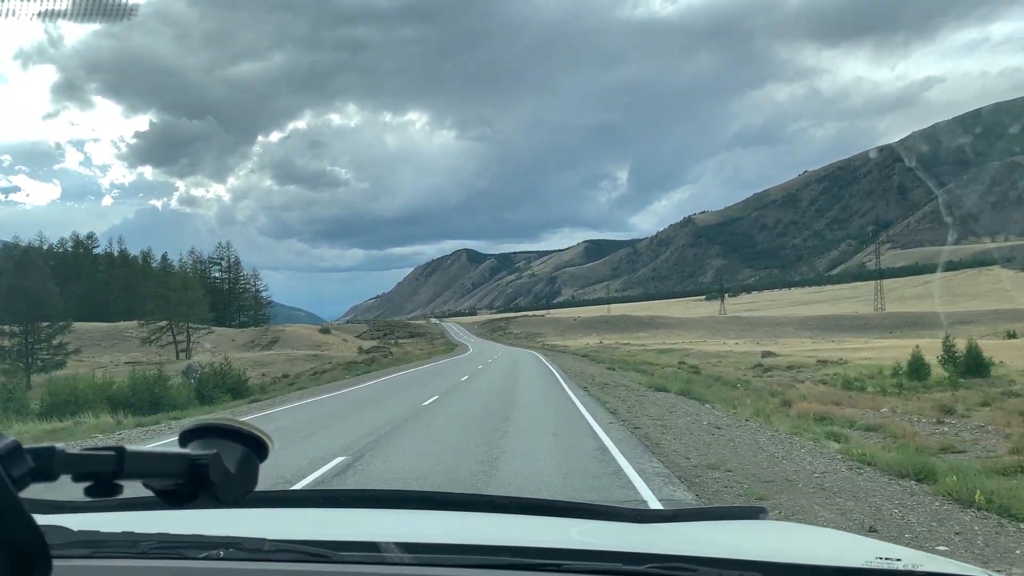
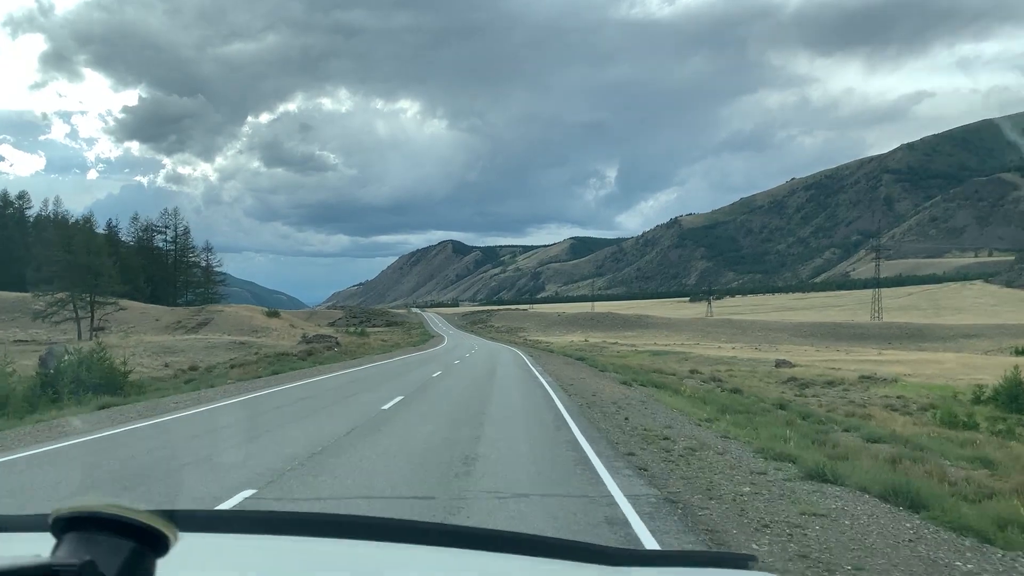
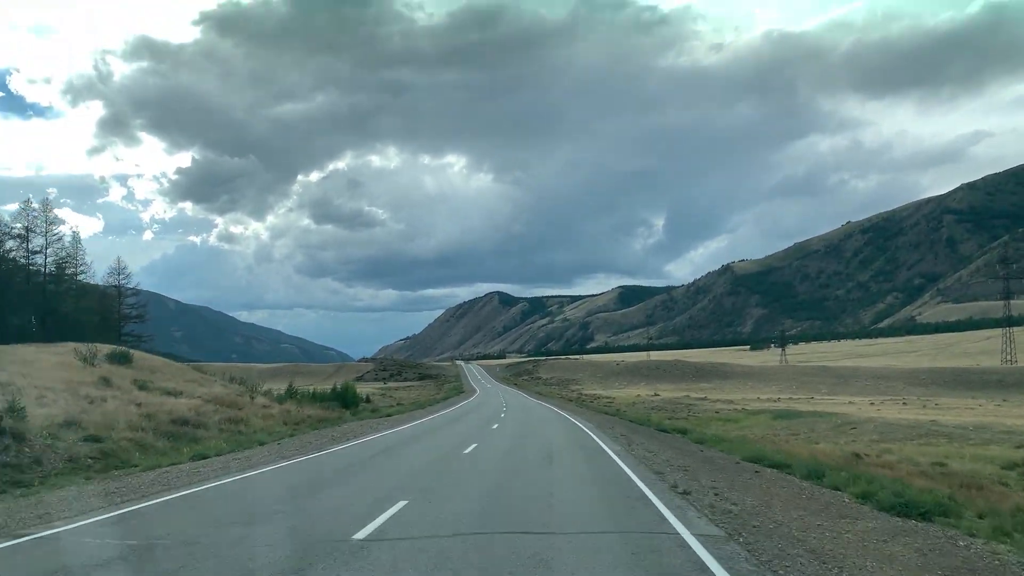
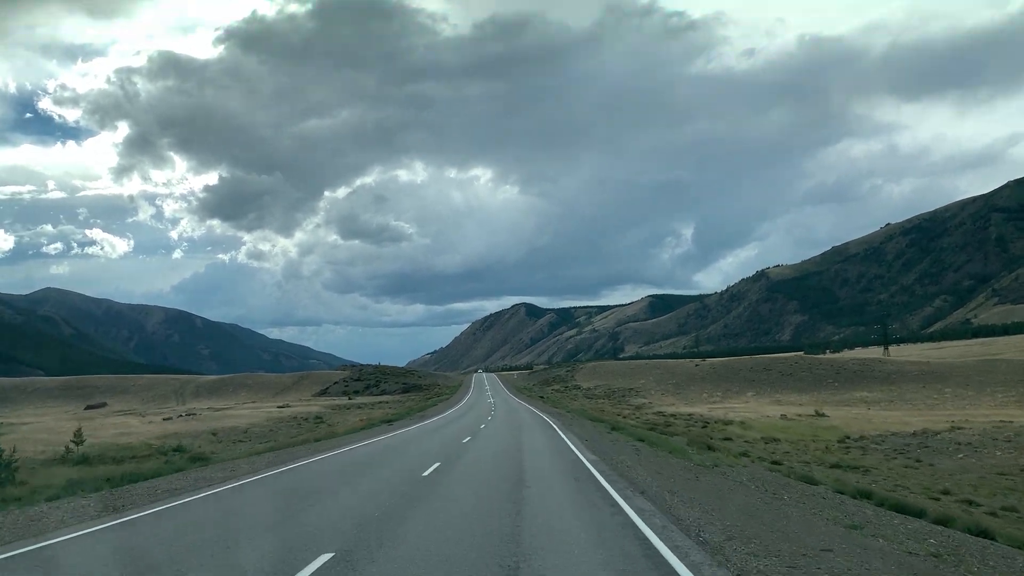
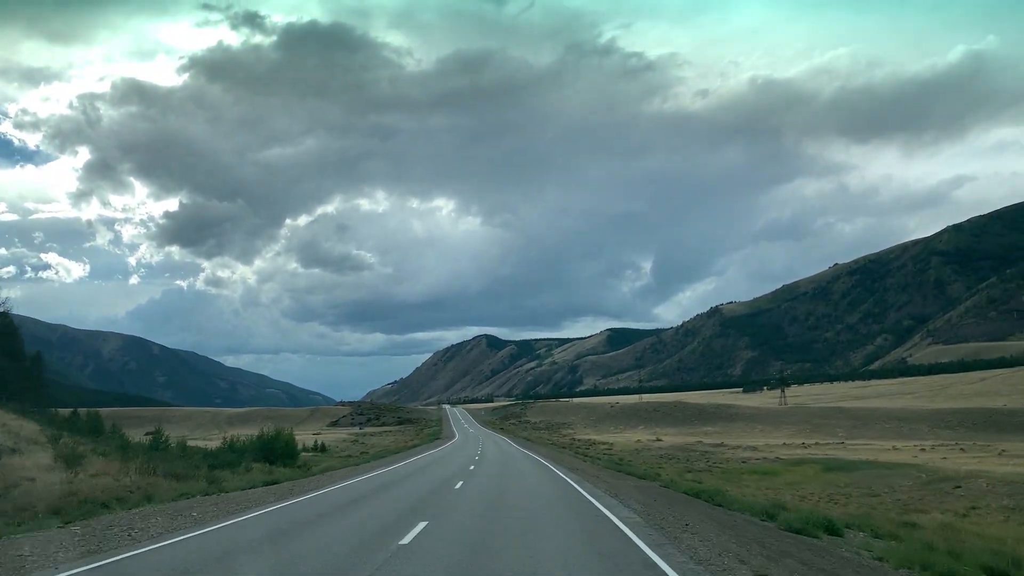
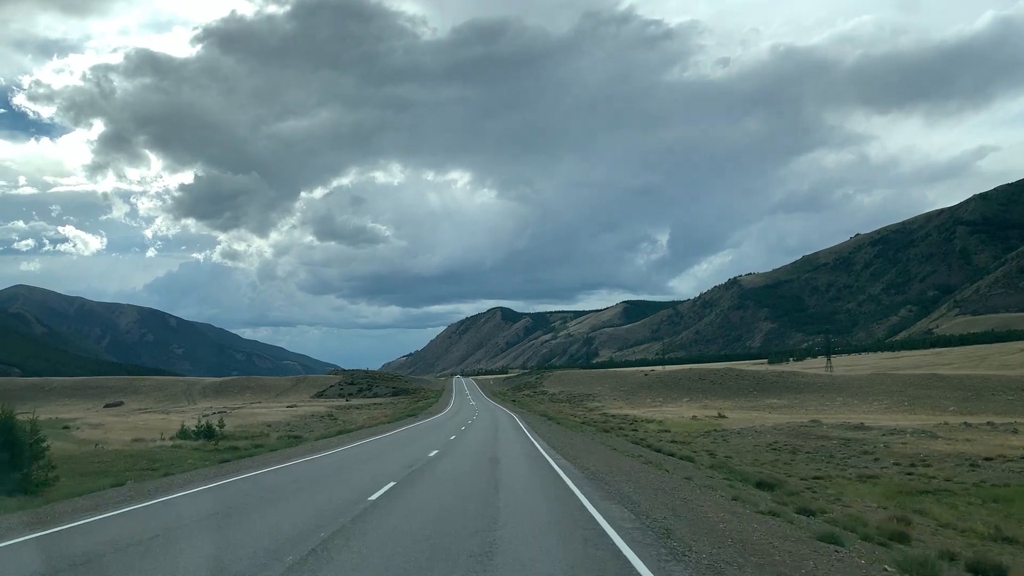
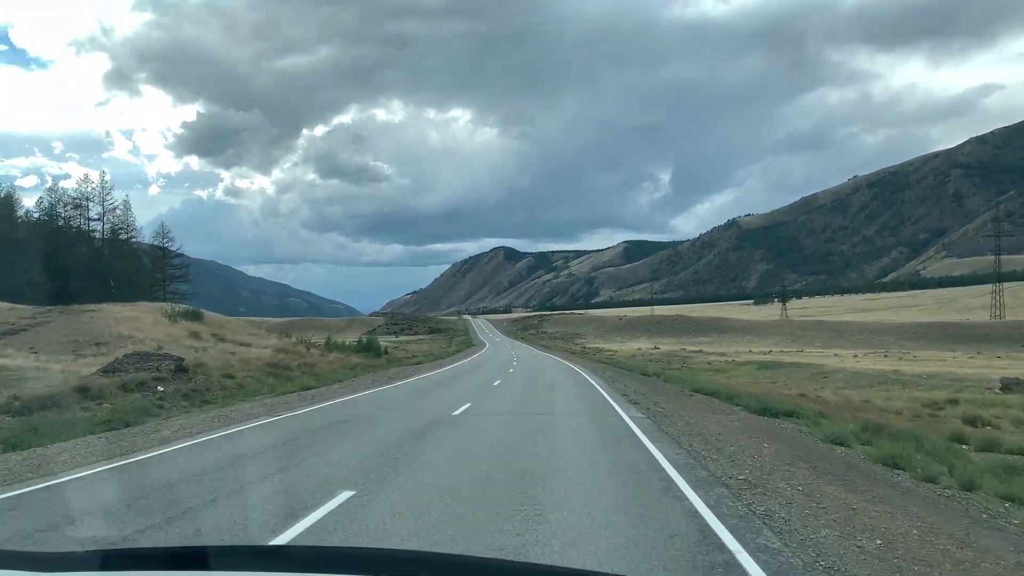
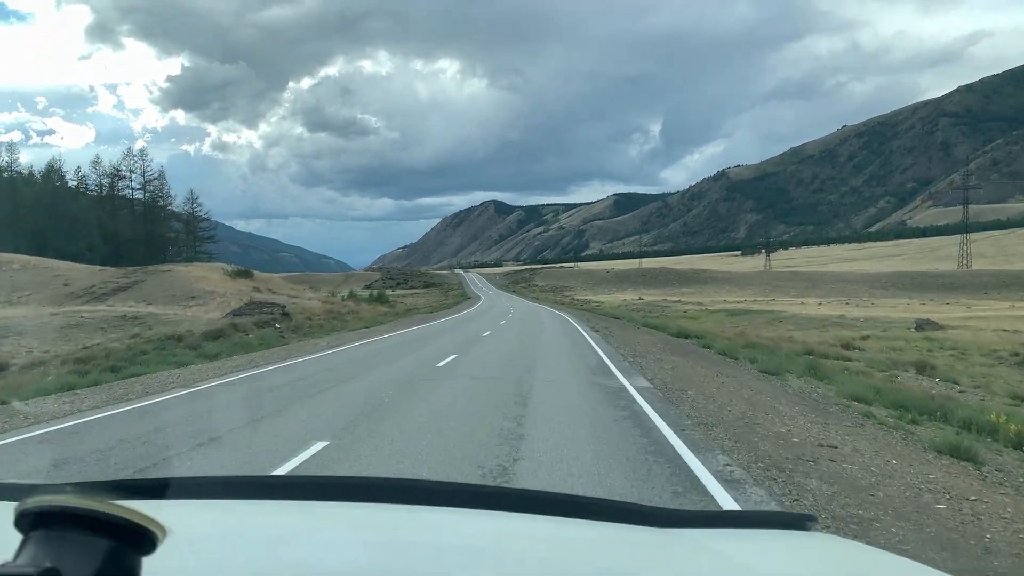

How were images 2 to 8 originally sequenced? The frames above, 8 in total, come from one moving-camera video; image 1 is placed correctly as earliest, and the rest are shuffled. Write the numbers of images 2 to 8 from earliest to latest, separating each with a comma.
2, 8, 7, 3, 5, 6, 4
